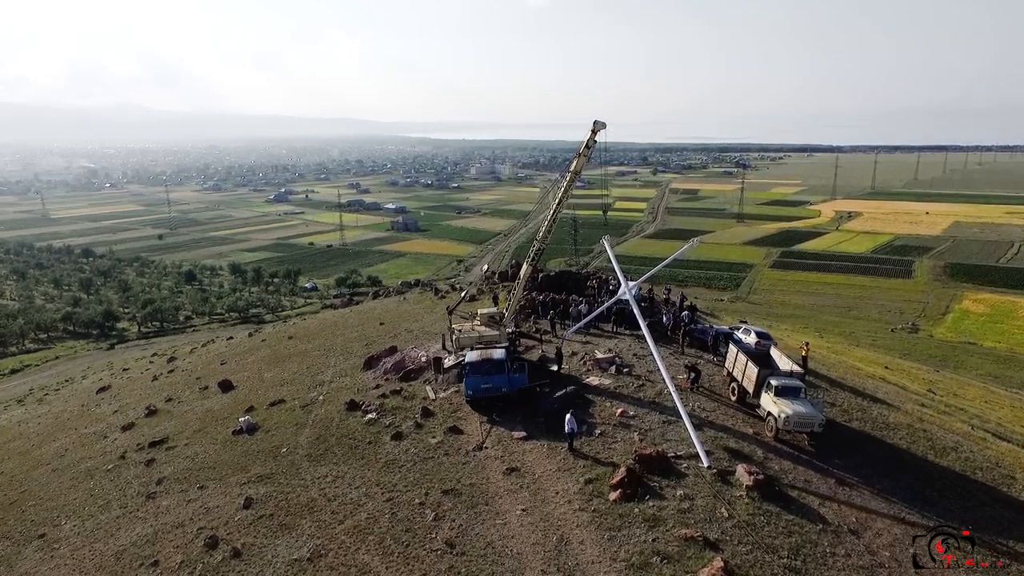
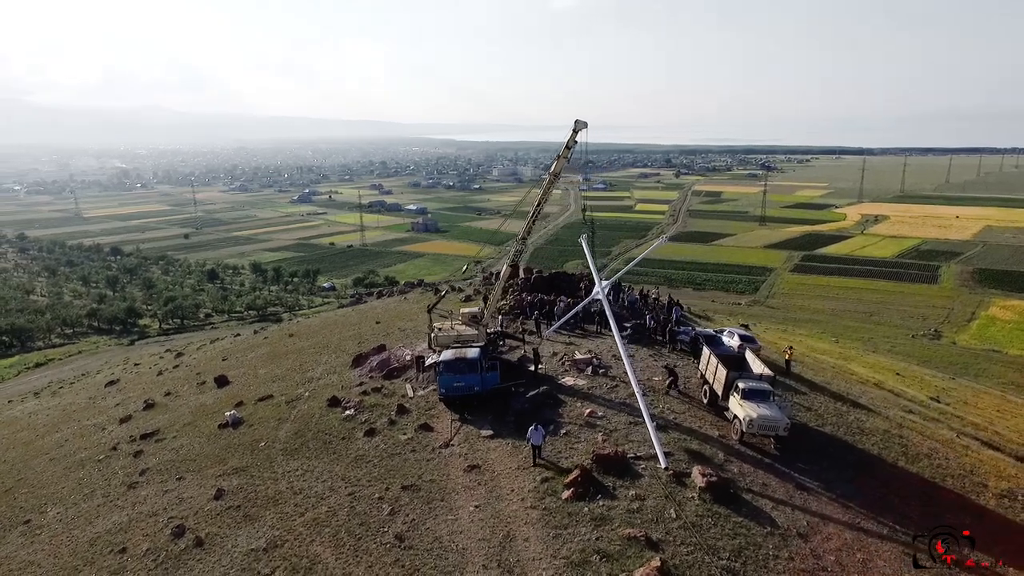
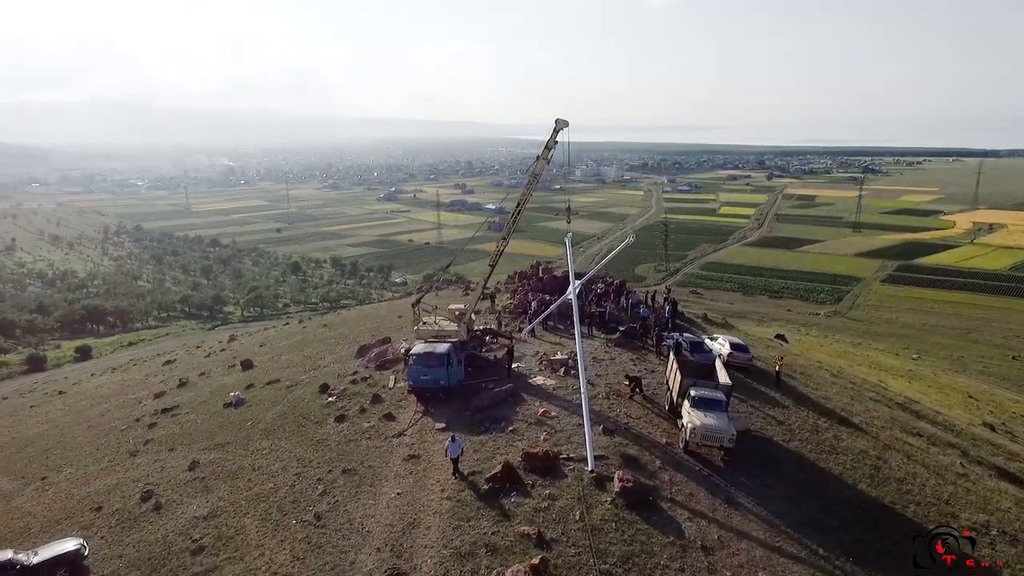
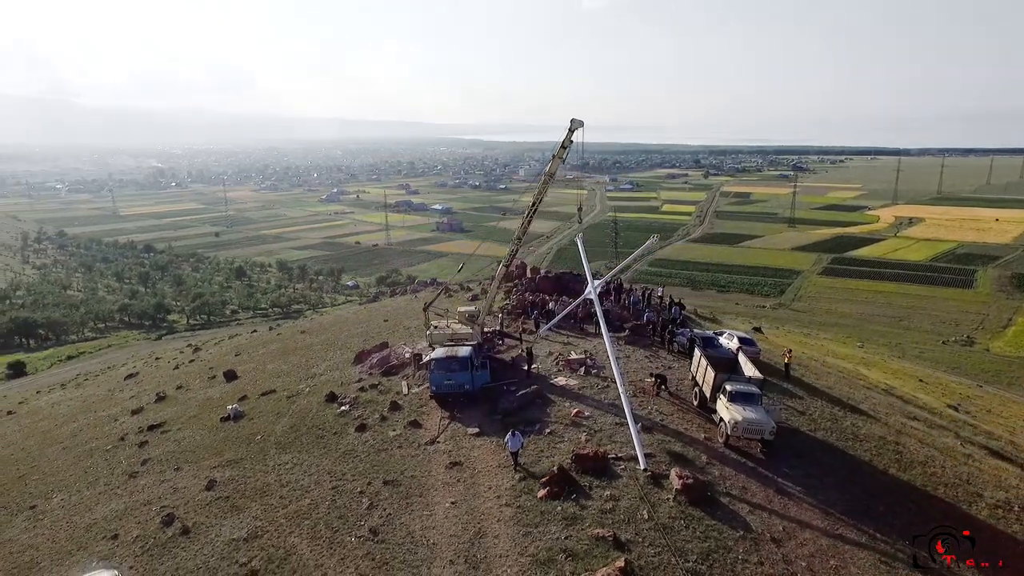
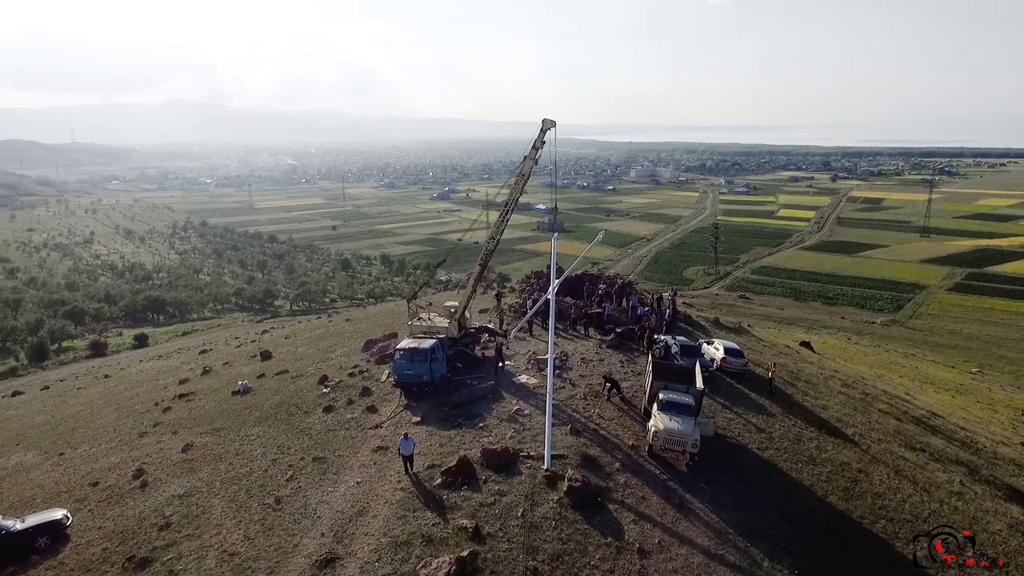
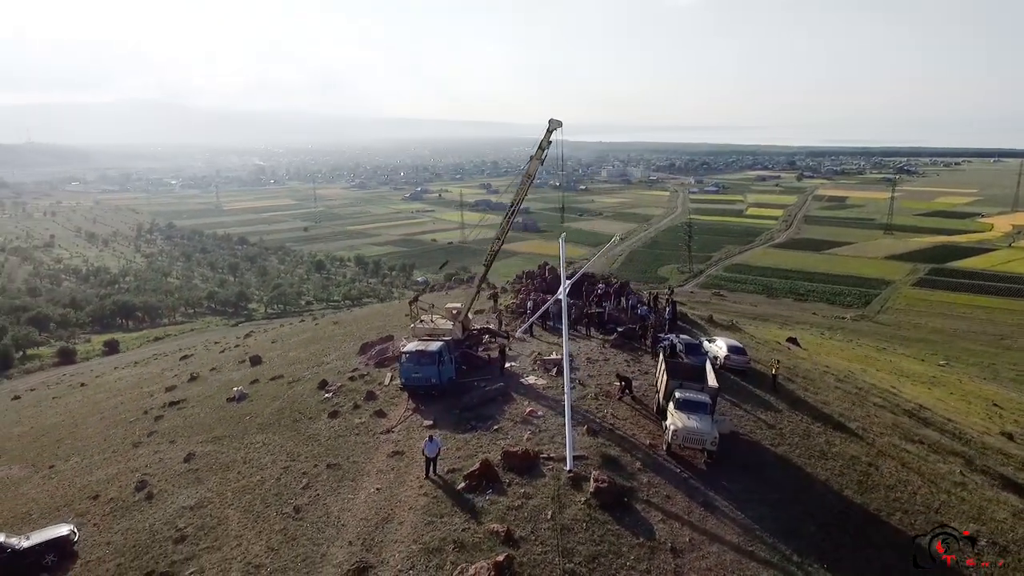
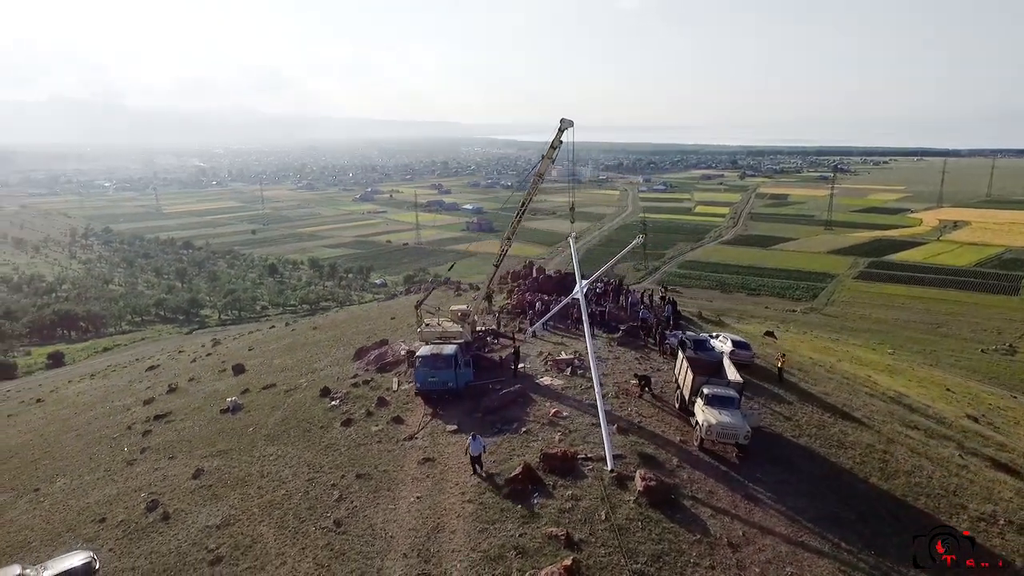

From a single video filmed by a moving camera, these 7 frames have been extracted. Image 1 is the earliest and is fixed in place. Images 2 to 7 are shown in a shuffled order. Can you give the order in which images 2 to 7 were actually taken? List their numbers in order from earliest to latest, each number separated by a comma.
2, 4, 7, 3, 6, 5
